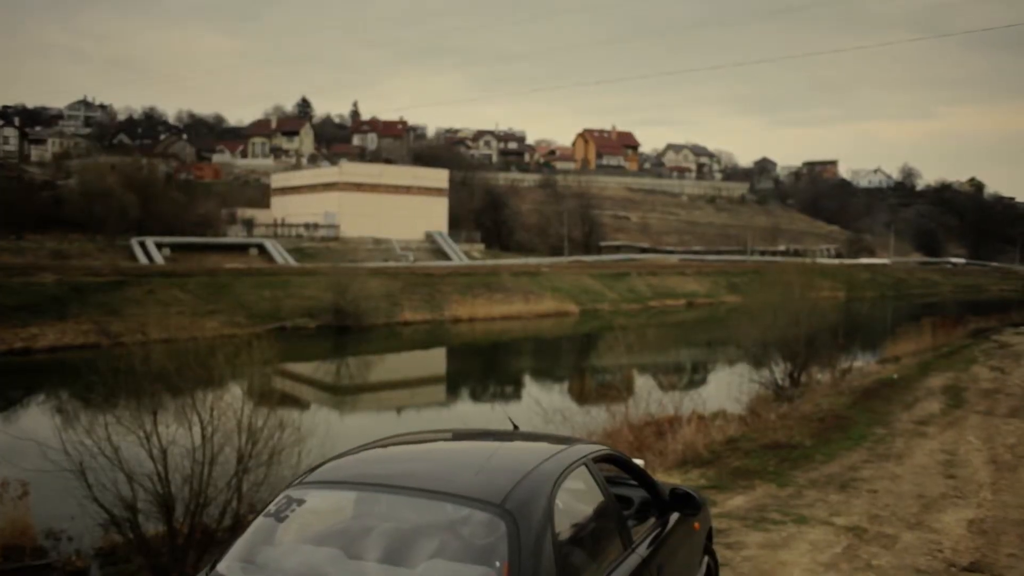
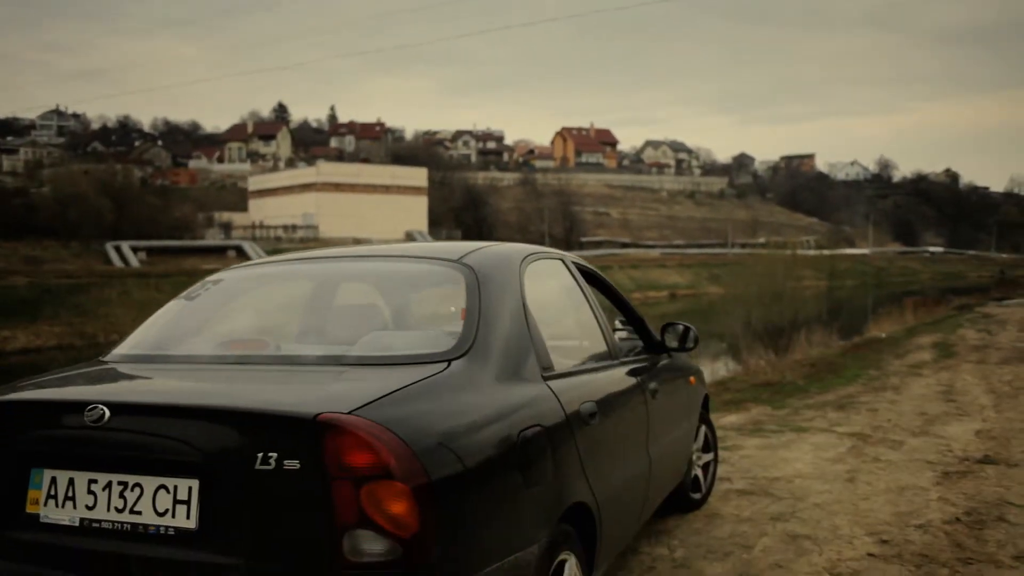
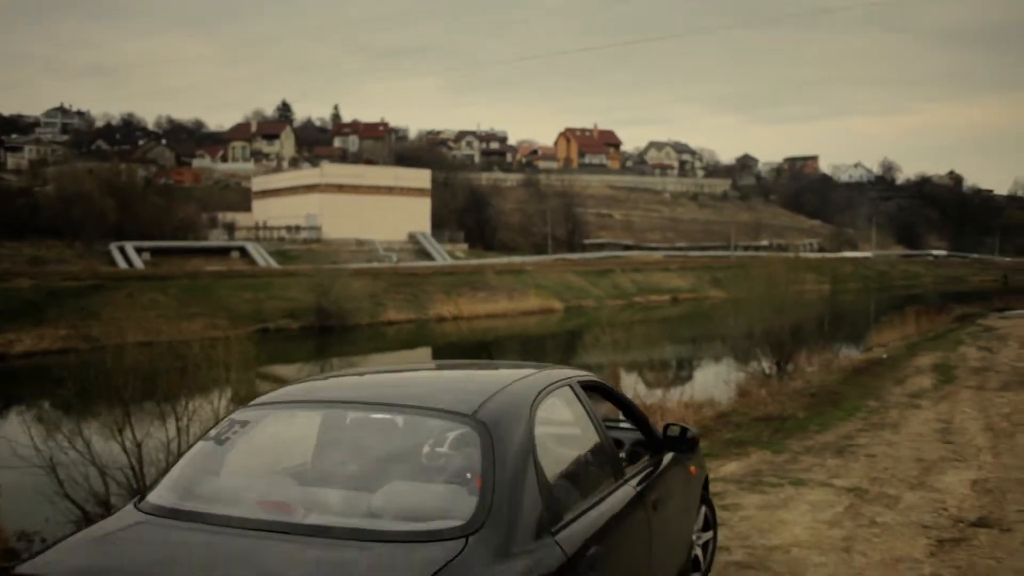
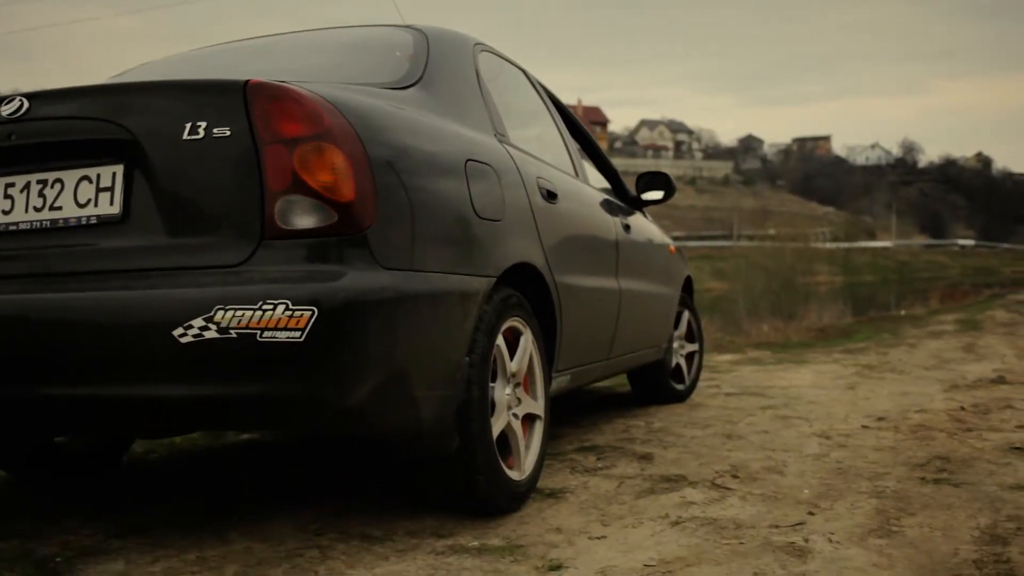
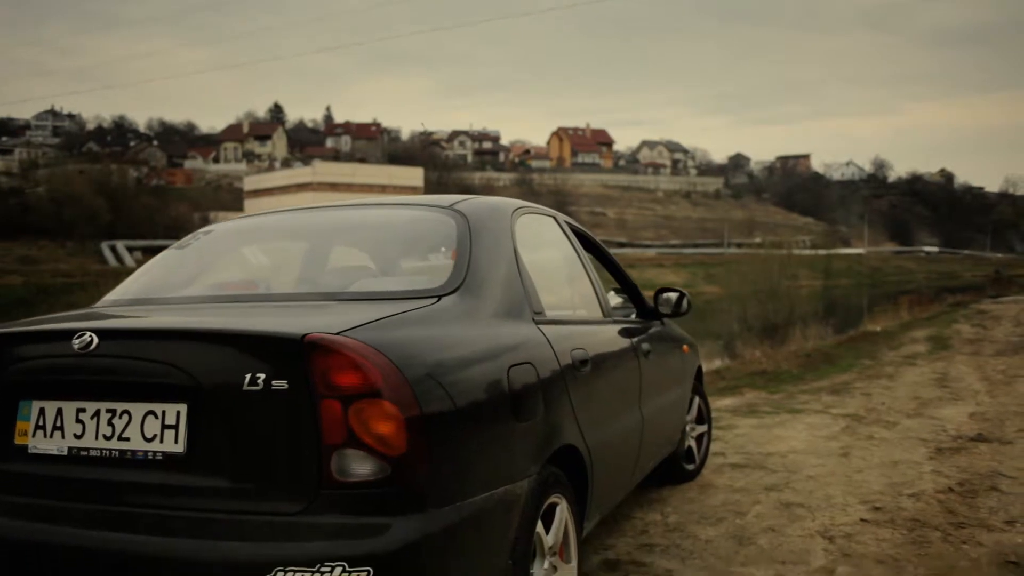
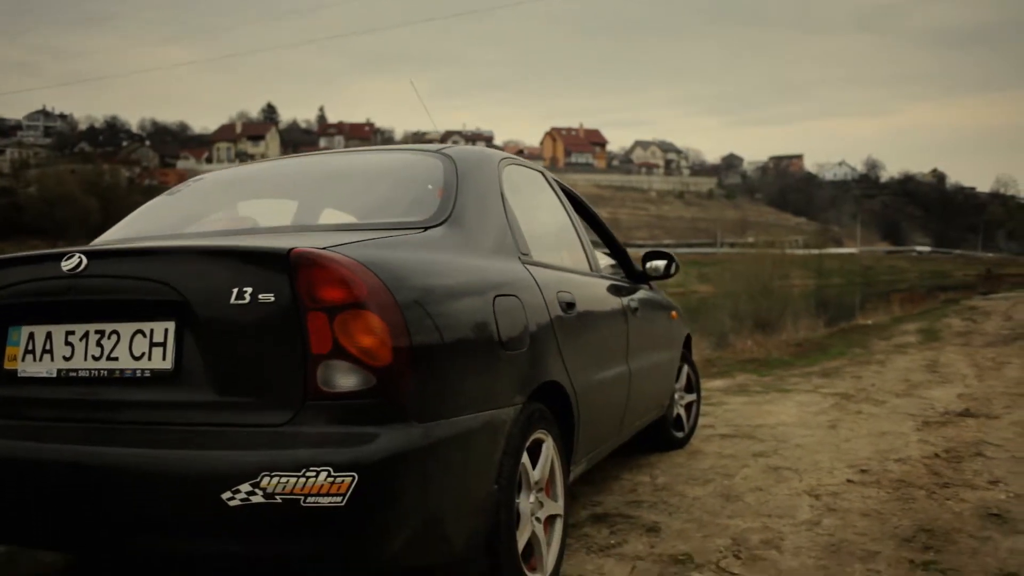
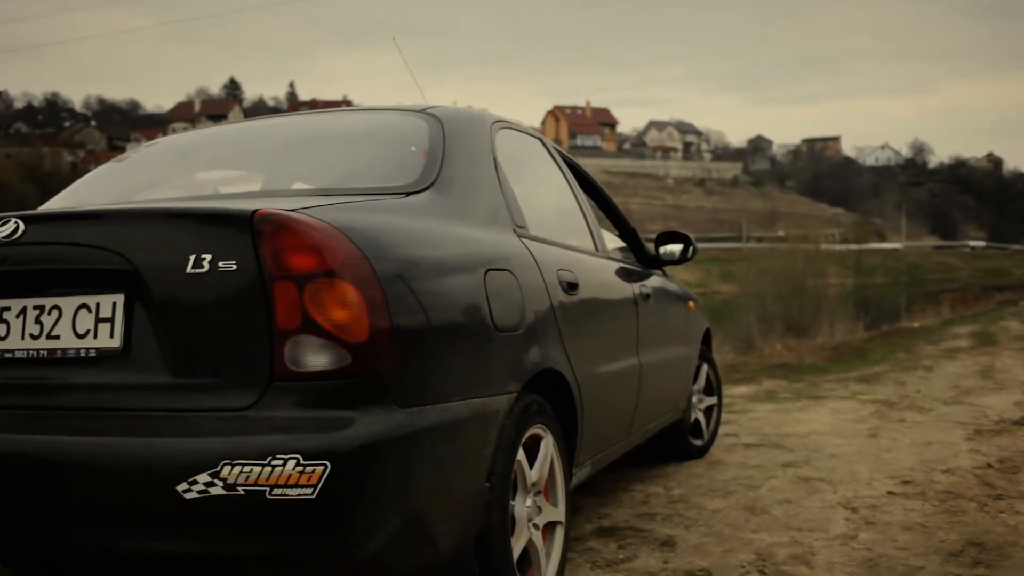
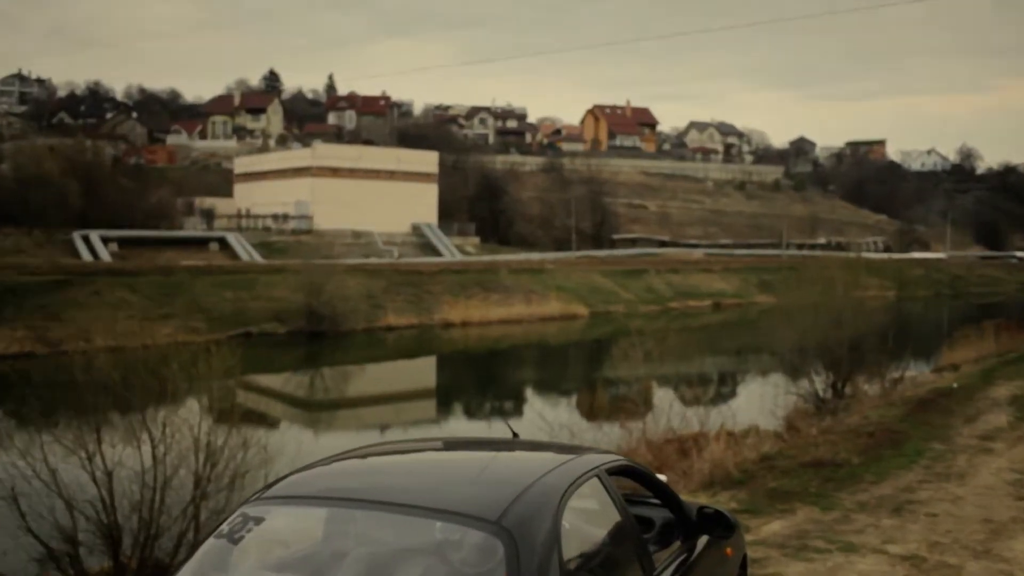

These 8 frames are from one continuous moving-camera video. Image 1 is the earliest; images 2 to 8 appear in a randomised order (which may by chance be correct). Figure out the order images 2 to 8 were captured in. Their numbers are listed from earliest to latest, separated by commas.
8, 3, 2, 5, 6, 7, 4
